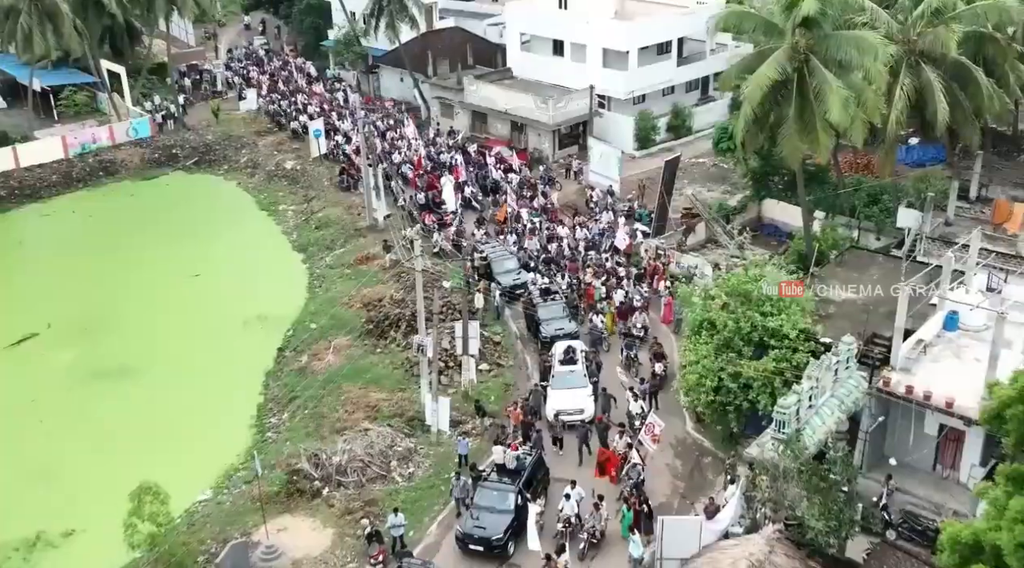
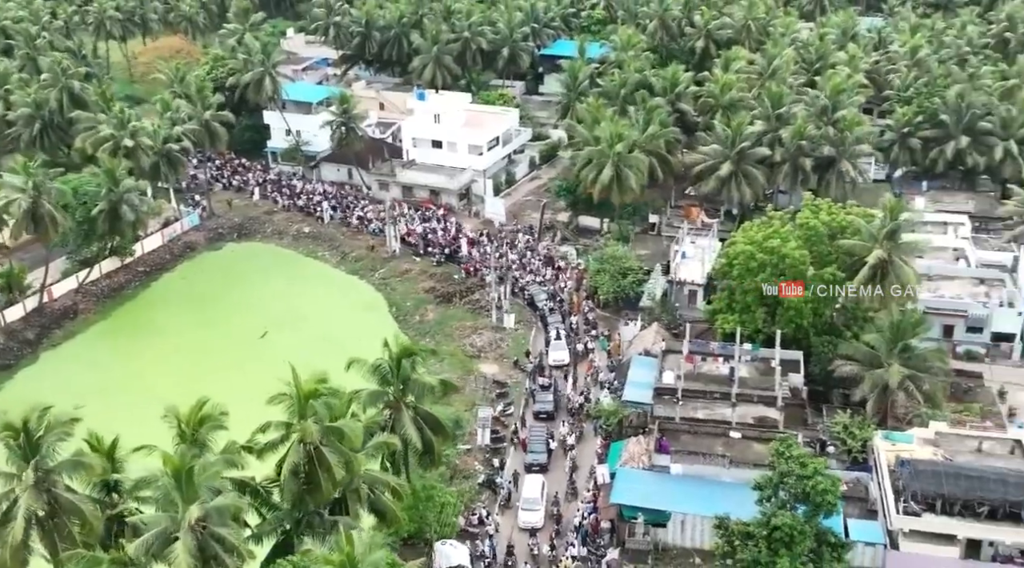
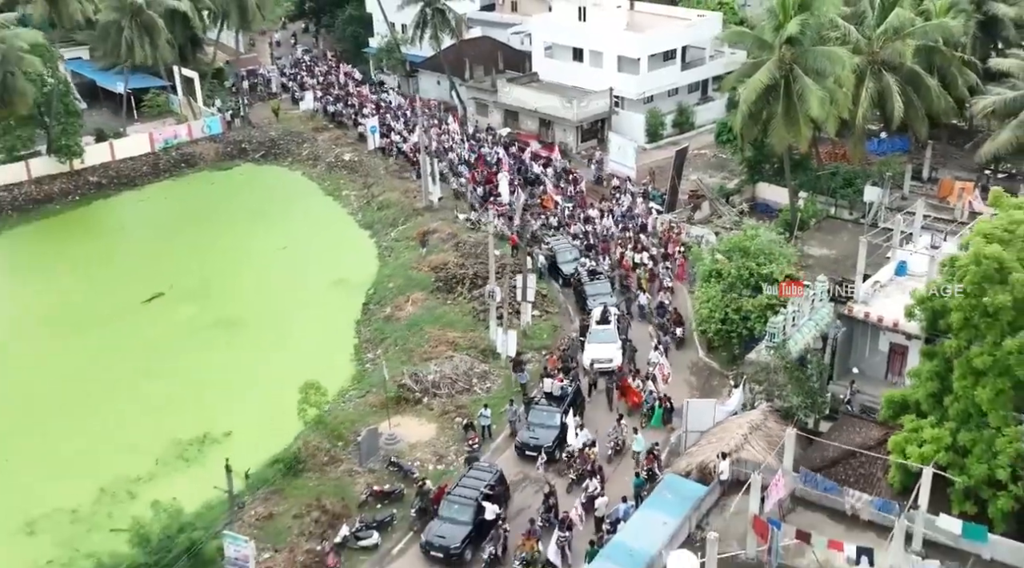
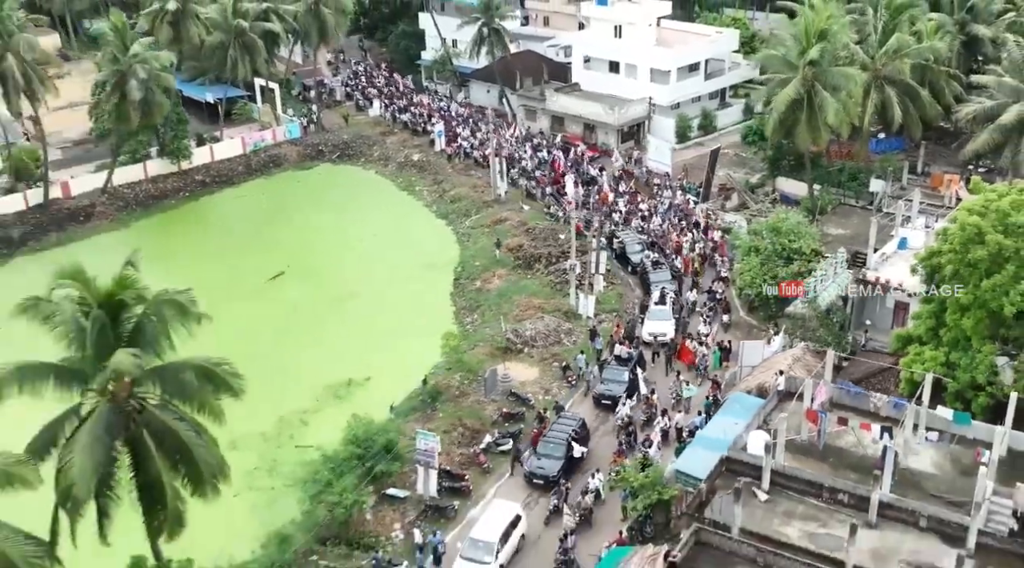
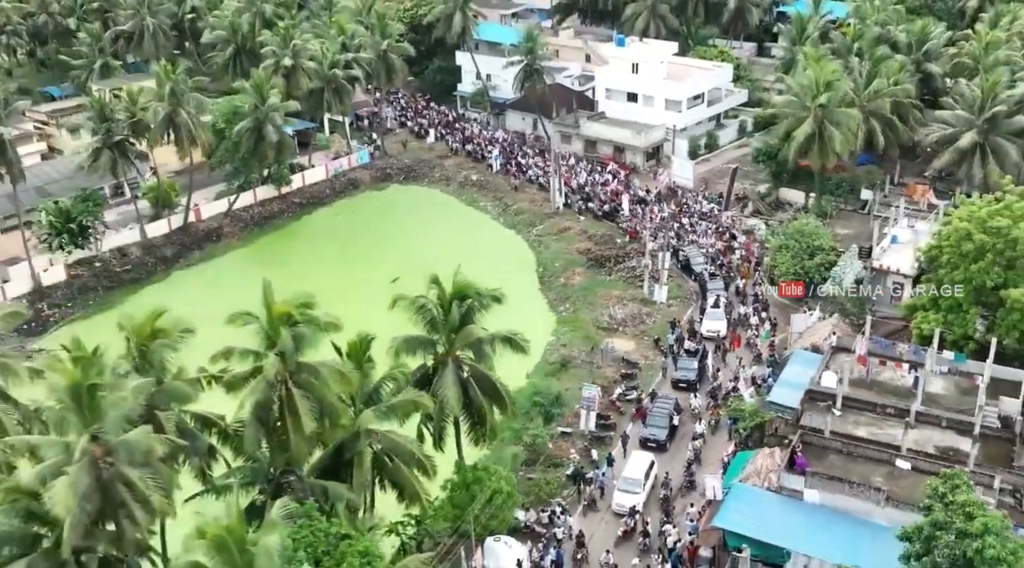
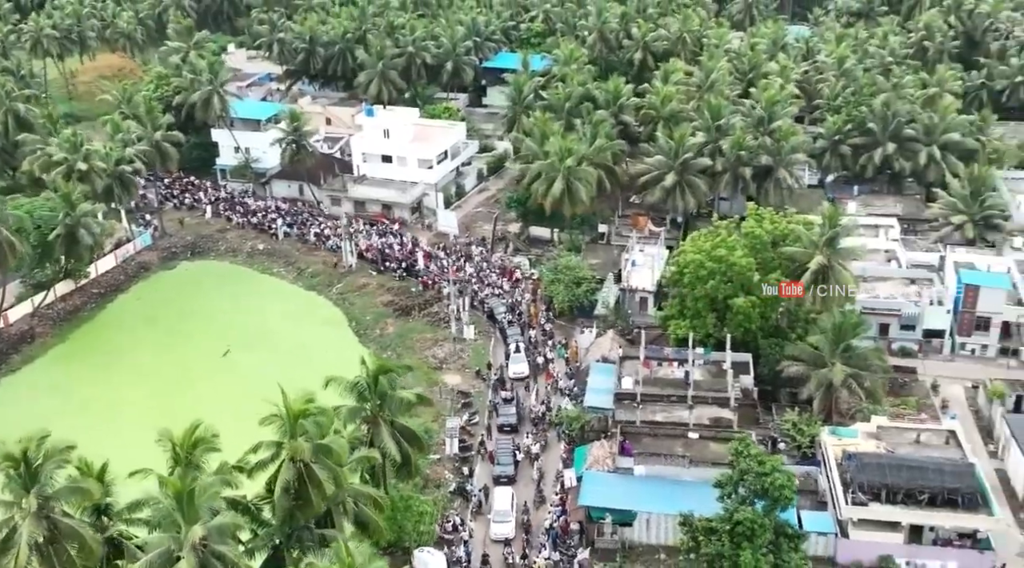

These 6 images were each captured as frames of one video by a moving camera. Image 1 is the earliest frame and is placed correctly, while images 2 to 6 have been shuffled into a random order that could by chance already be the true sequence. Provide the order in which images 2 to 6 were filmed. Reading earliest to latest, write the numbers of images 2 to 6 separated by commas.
3, 4, 5, 2, 6
